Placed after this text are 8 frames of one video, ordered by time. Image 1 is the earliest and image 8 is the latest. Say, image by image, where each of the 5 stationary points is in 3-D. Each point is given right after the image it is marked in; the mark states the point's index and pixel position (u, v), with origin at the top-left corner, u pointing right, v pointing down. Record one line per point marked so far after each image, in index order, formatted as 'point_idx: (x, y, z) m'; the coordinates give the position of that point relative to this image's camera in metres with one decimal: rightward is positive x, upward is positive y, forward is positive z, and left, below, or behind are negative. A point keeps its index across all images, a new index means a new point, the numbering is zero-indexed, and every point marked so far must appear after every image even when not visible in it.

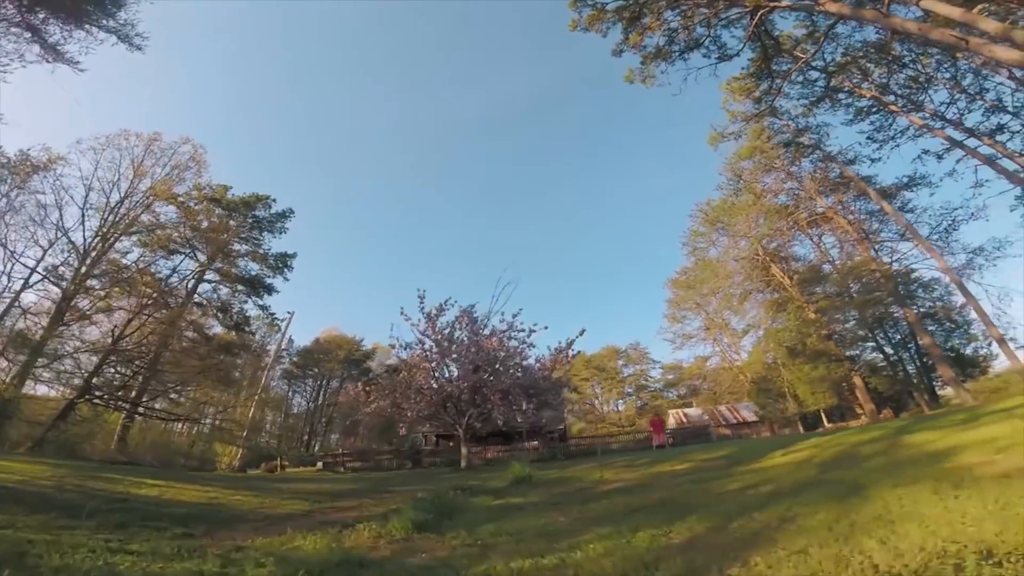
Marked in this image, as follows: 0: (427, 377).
0: (-2.3, -2.2, +16.7) m
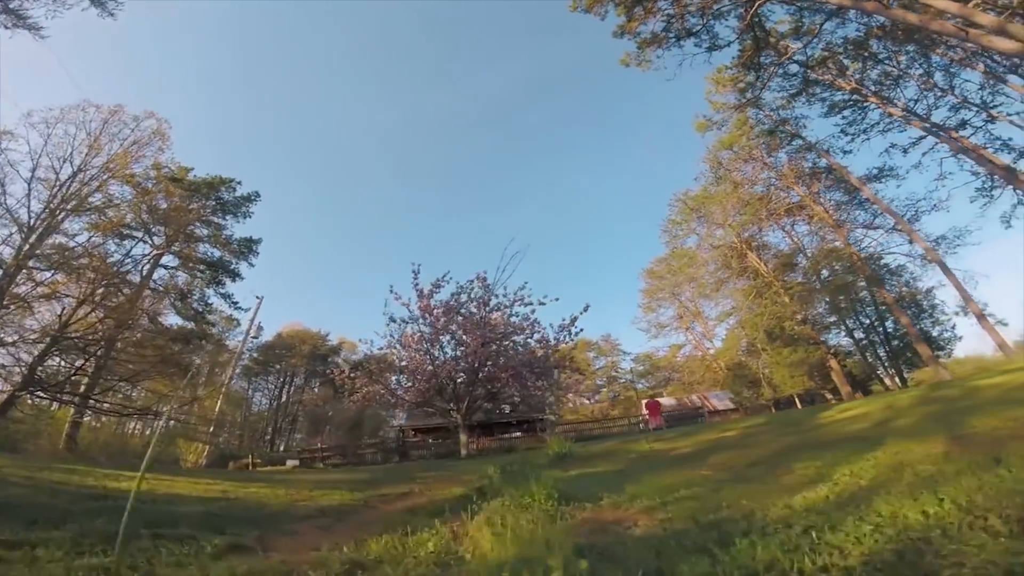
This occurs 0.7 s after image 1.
0: (-2.4, -1.7, +15.4) m
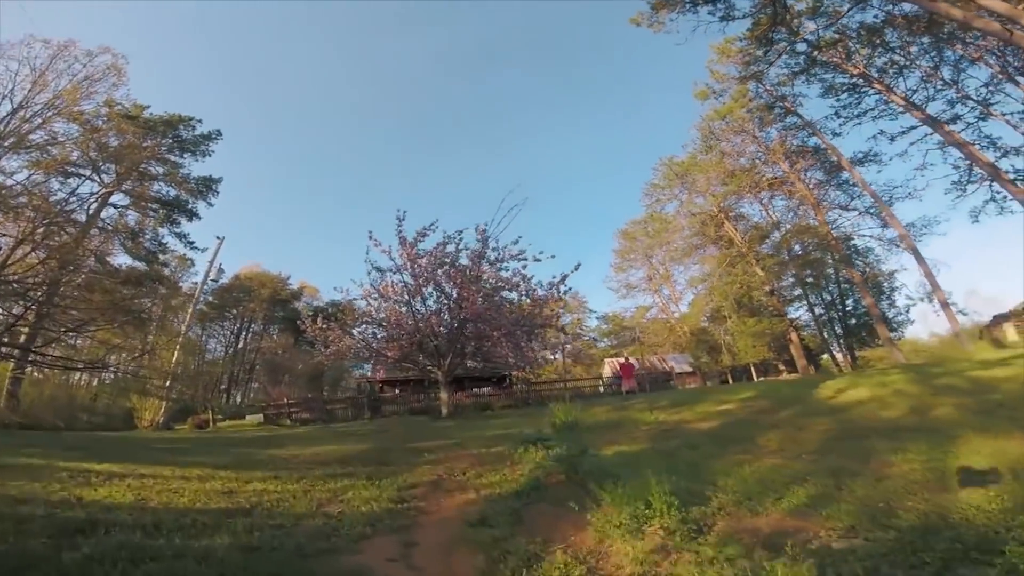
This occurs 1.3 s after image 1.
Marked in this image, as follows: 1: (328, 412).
0: (-2.9, -0.6, +14.7) m
1: (-6.1, -4.2, +19.6) m
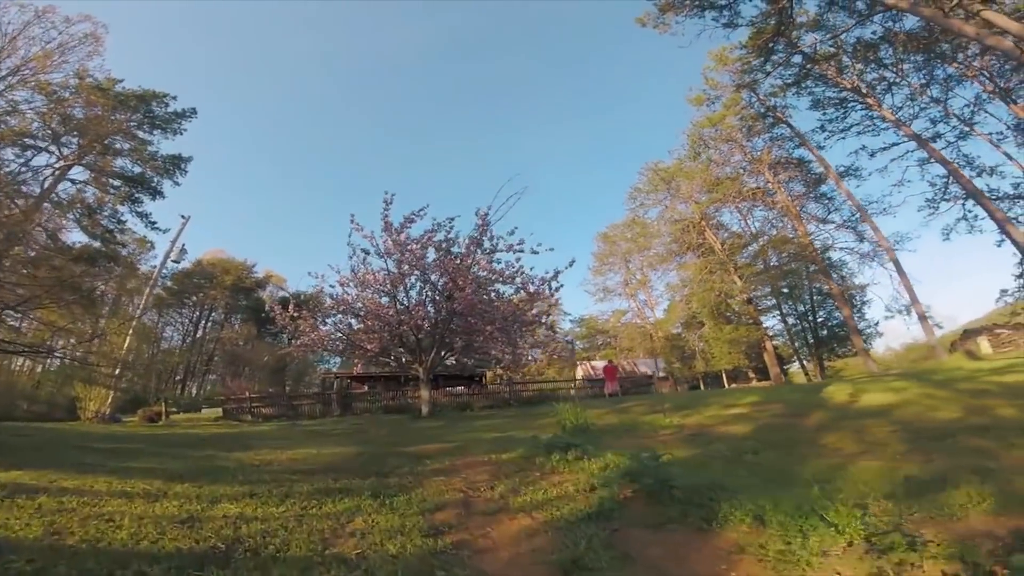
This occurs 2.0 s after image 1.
0: (-3.2, -0.3, +13.7) m
1: (-6.8, -3.8, +18.4) m
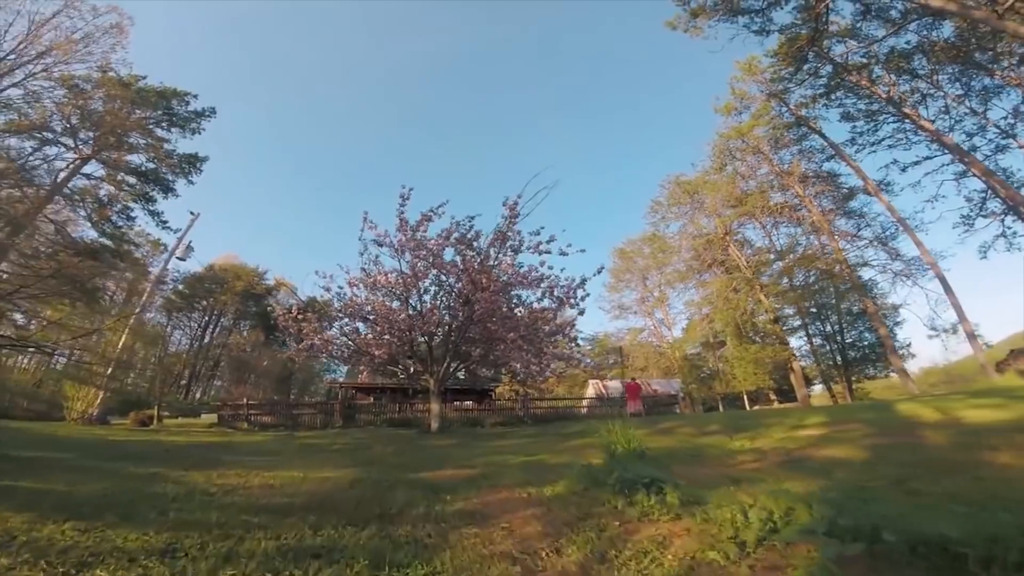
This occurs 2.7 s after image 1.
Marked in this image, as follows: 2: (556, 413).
0: (-2.7, -0.3, +12.5) m
1: (-6.4, -3.8, +17.2) m
2: (+1.4, -4.0, +19.2) m
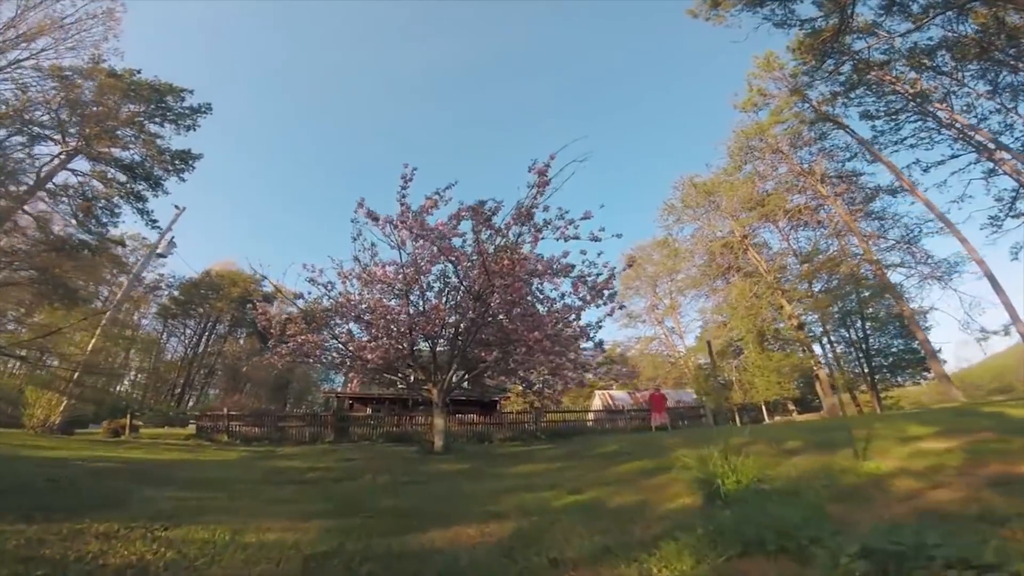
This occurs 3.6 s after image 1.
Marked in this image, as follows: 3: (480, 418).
0: (-2.3, -0.2, +10.9) m
1: (-6.1, -3.7, +15.5) m
2: (+1.8, -4.1, +17.5) m
3: (-0.9, -3.6, +16.4) m
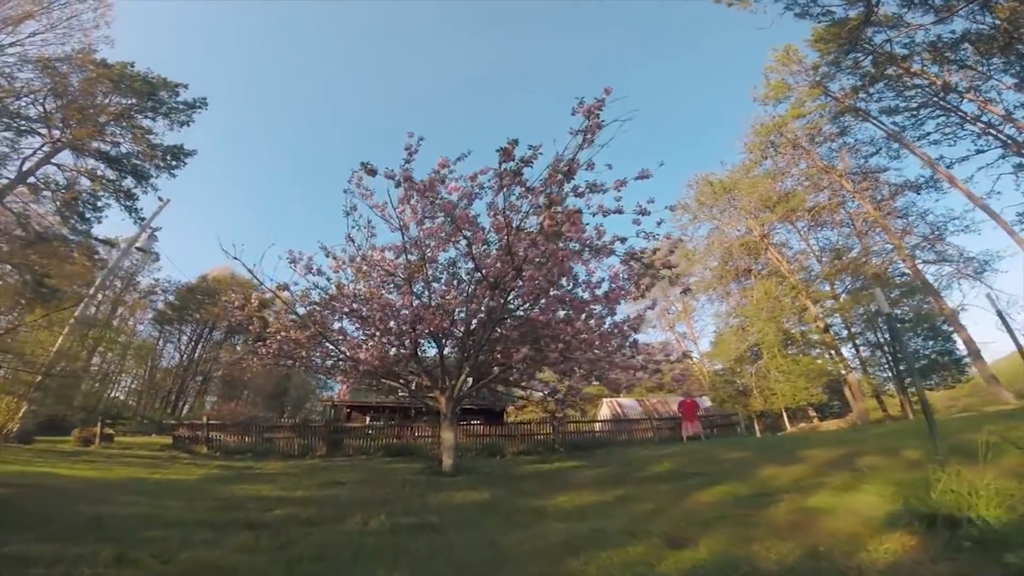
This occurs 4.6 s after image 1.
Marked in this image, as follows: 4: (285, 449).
0: (-2.0, 0.0, +9.3) m
1: (-5.7, -3.6, +13.9) m
2: (+2.1, -4.0, +15.9) m
3: (-0.6, -3.5, +14.8) m
4: (-5.2, -3.7, +13.8) m
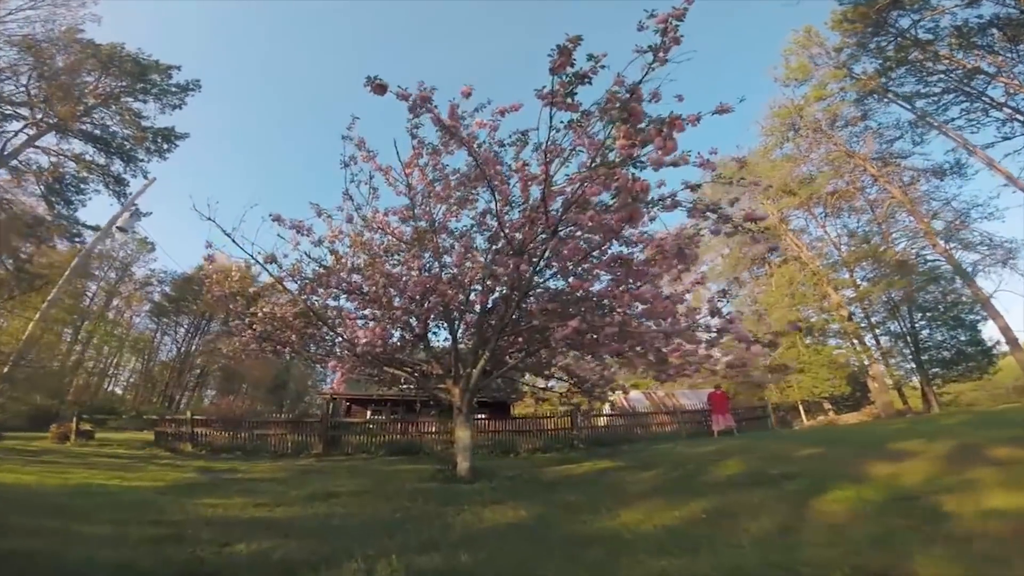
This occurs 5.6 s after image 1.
0: (-1.7, +0.3, +8.1) m
1: (-5.4, -3.2, +12.7) m
2: (+2.4, -3.6, +14.7) m
3: (-0.3, -3.1, +13.6) m
4: (-4.9, -3.3, +12.6) m
